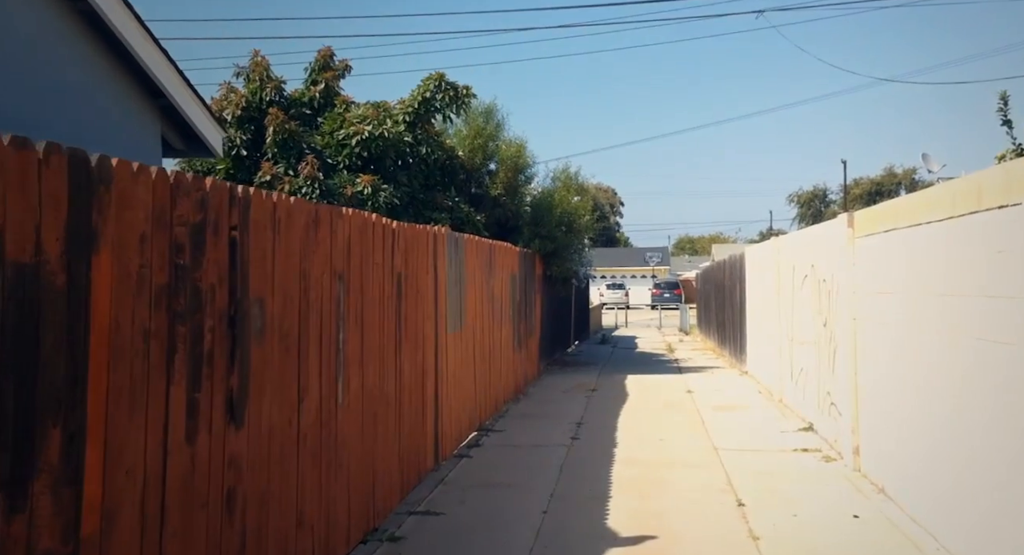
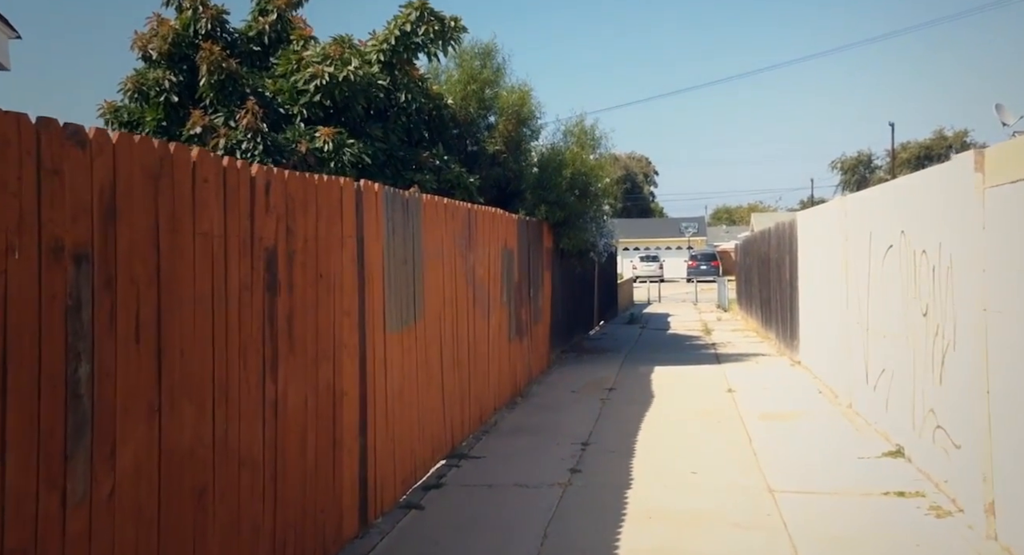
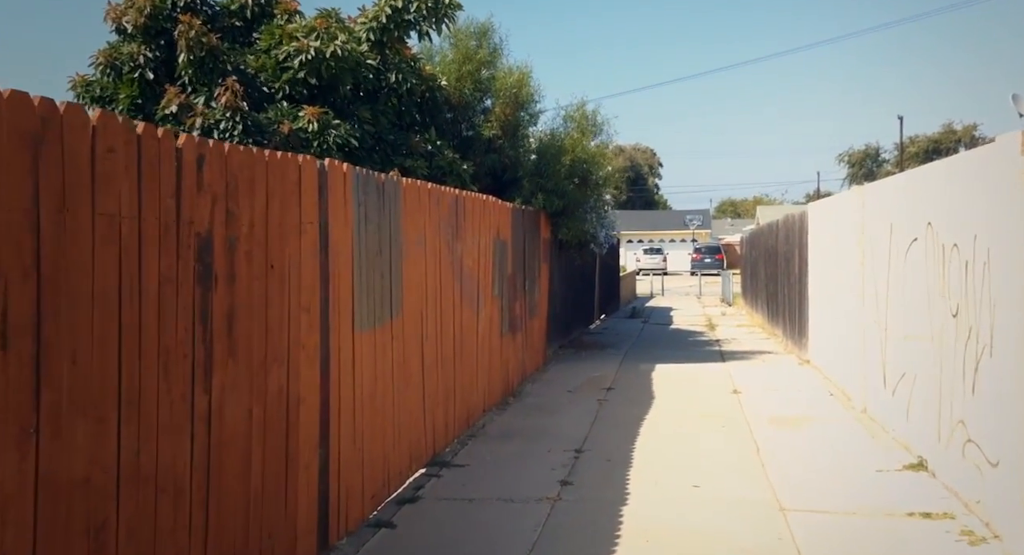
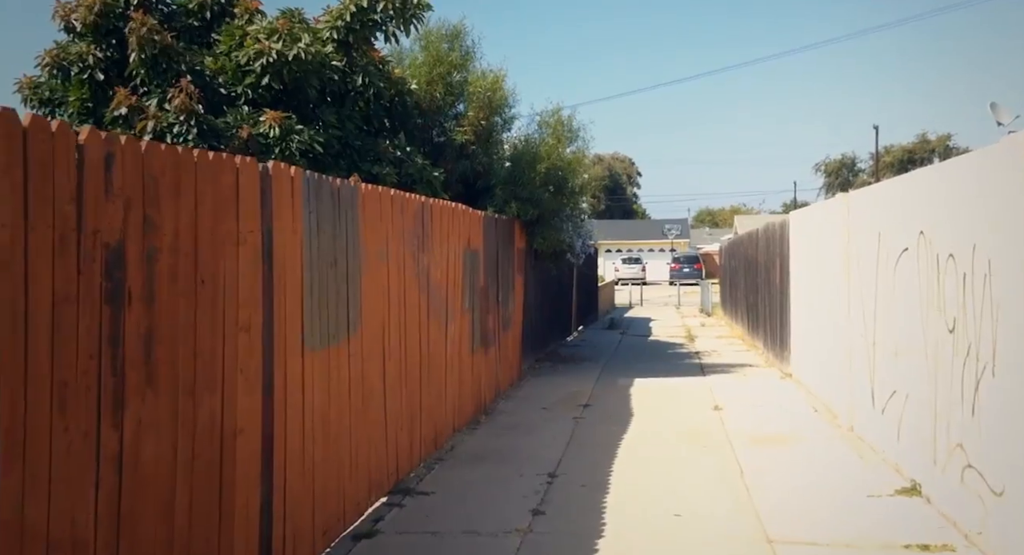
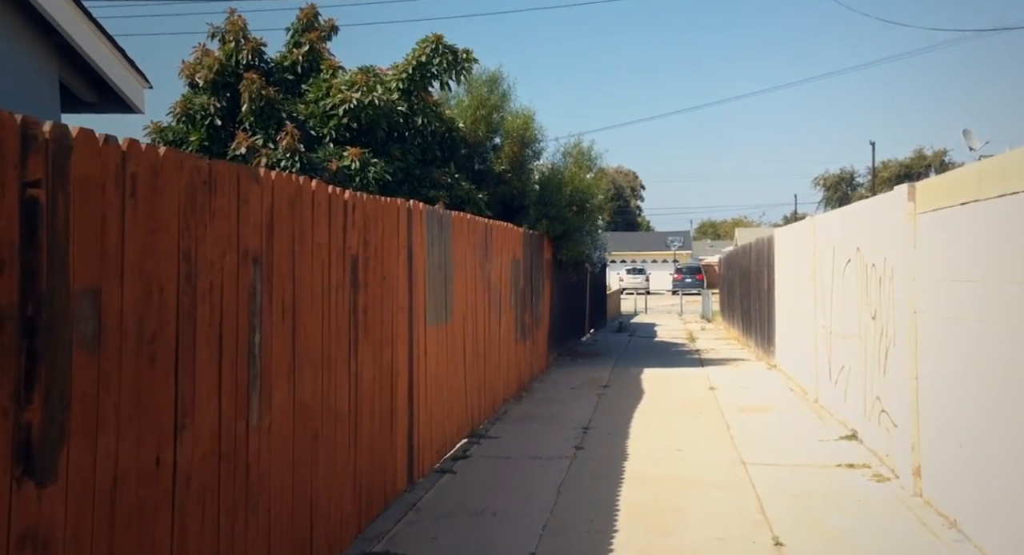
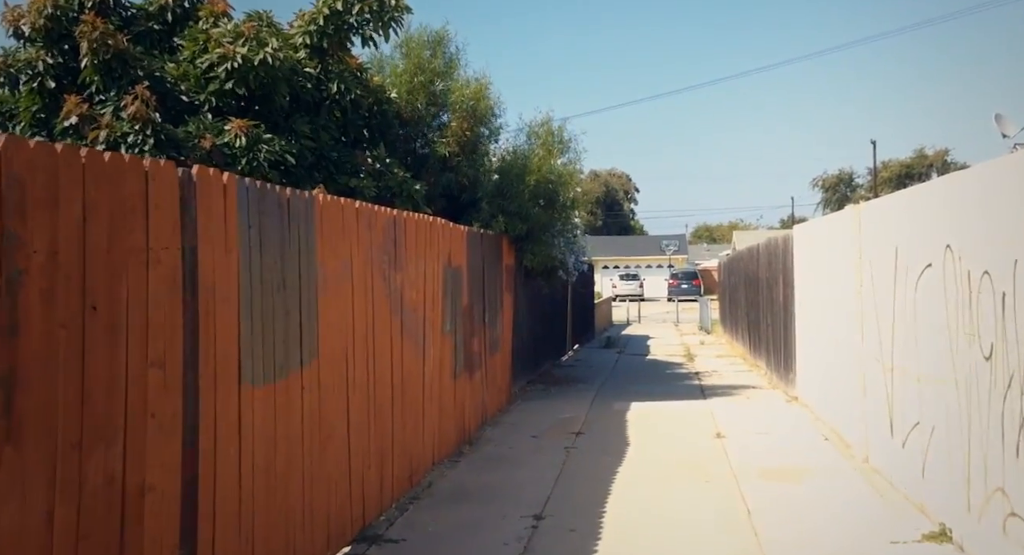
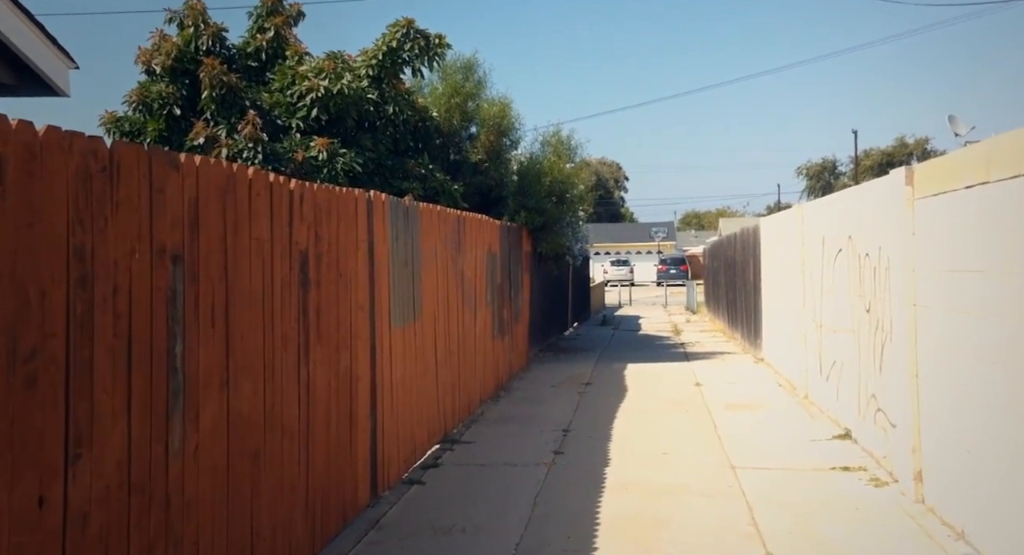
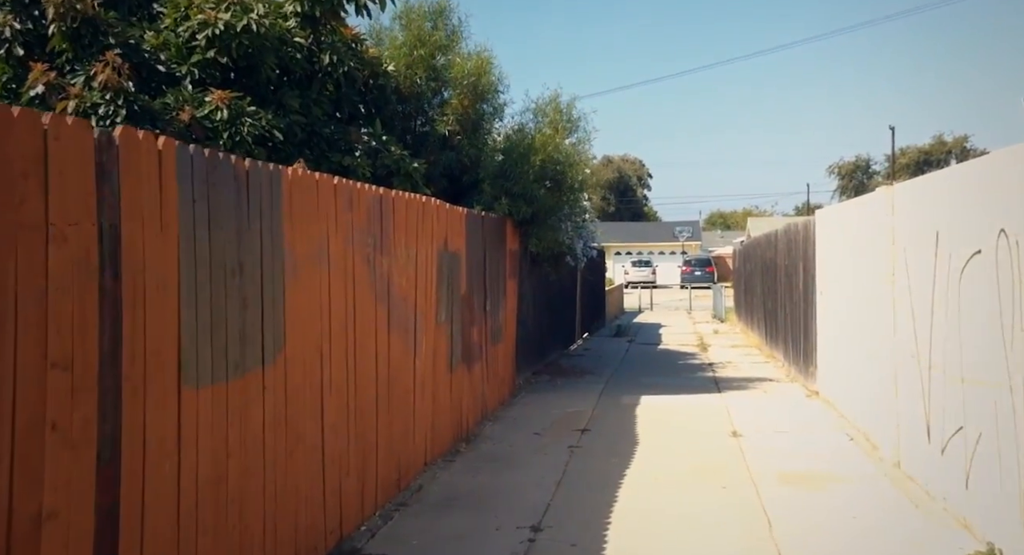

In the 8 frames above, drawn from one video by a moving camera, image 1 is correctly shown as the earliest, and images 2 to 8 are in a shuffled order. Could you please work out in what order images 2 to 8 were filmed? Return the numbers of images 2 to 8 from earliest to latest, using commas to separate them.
5, 7, 2, 3, 4, 6, 8
